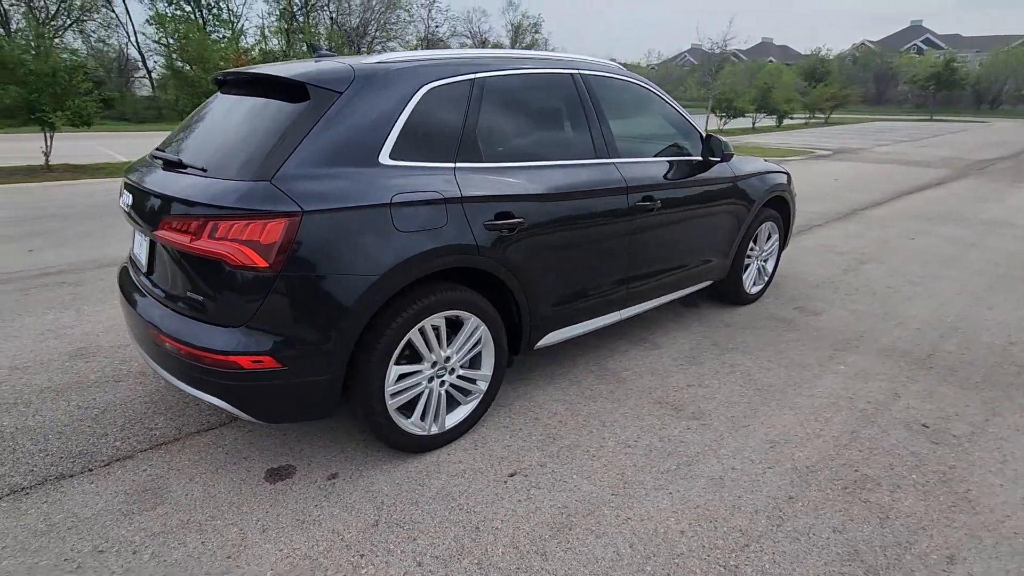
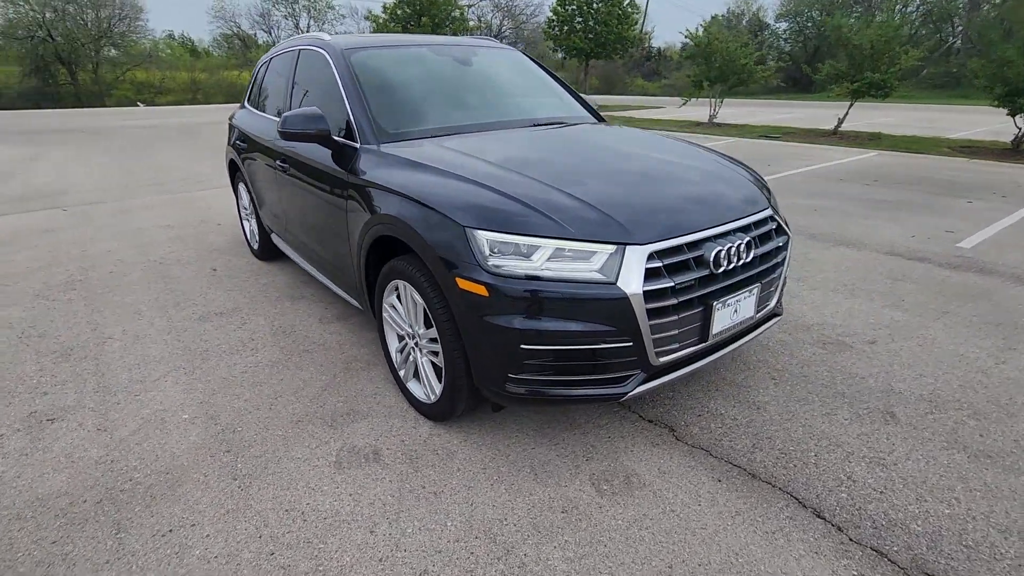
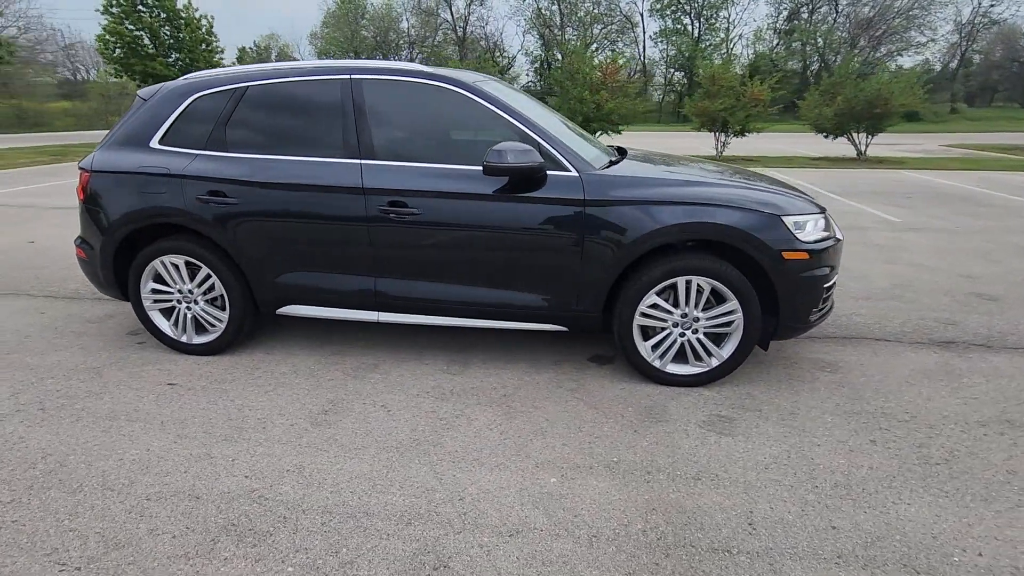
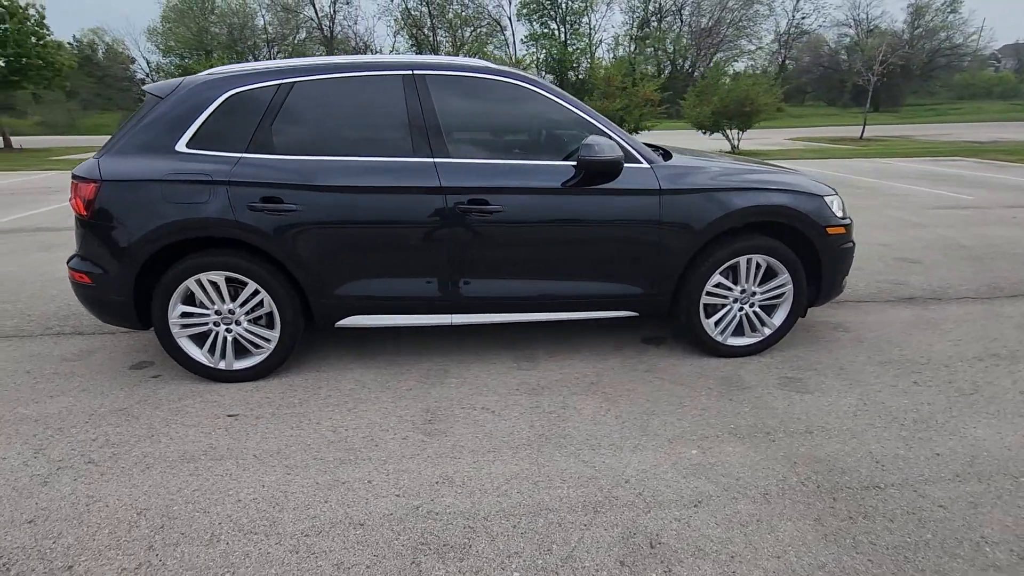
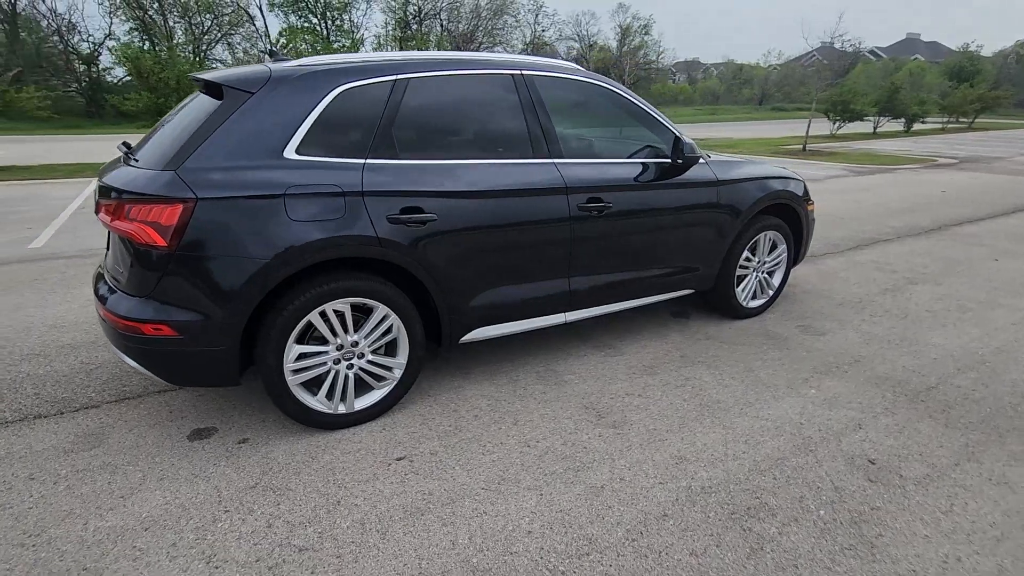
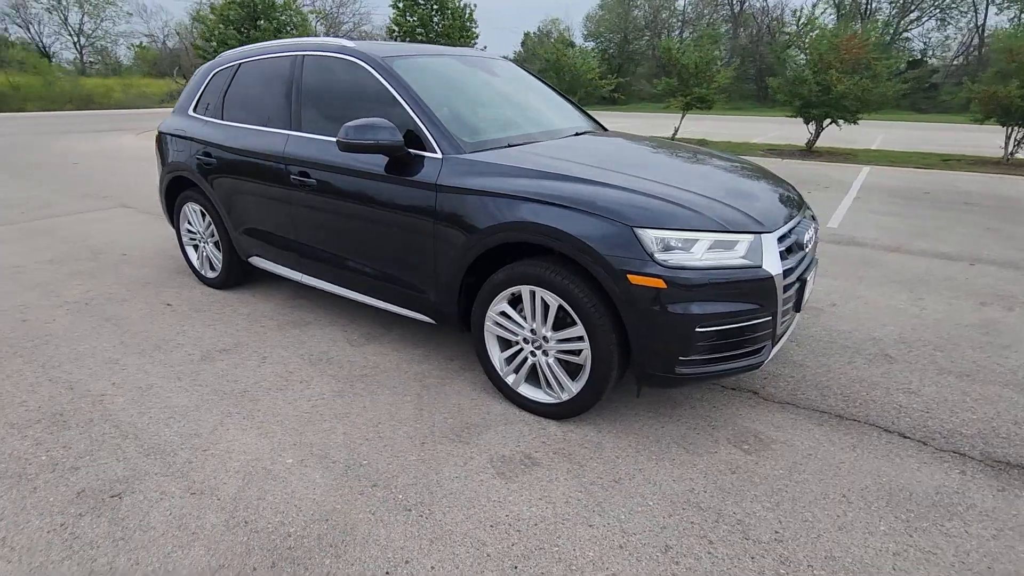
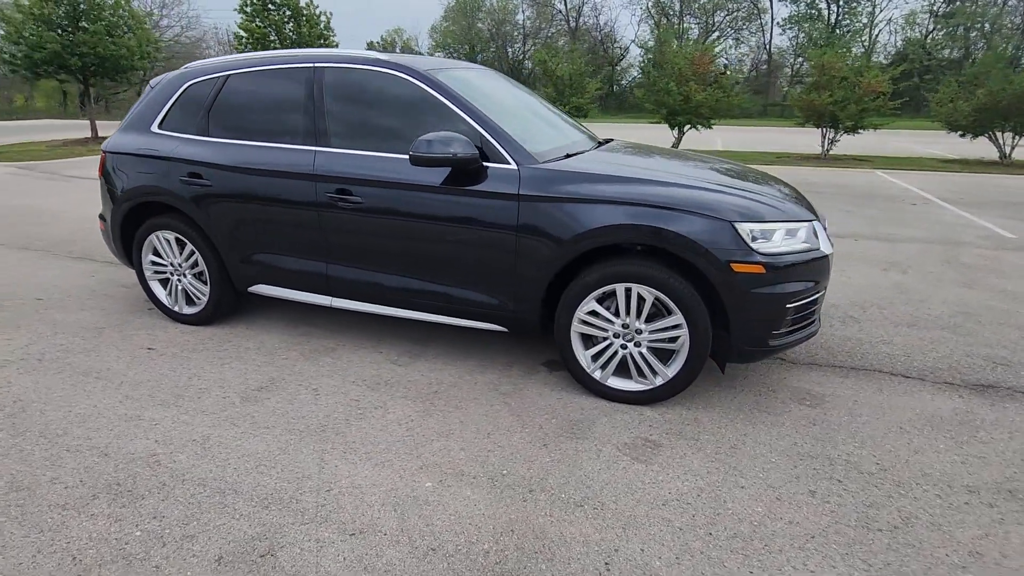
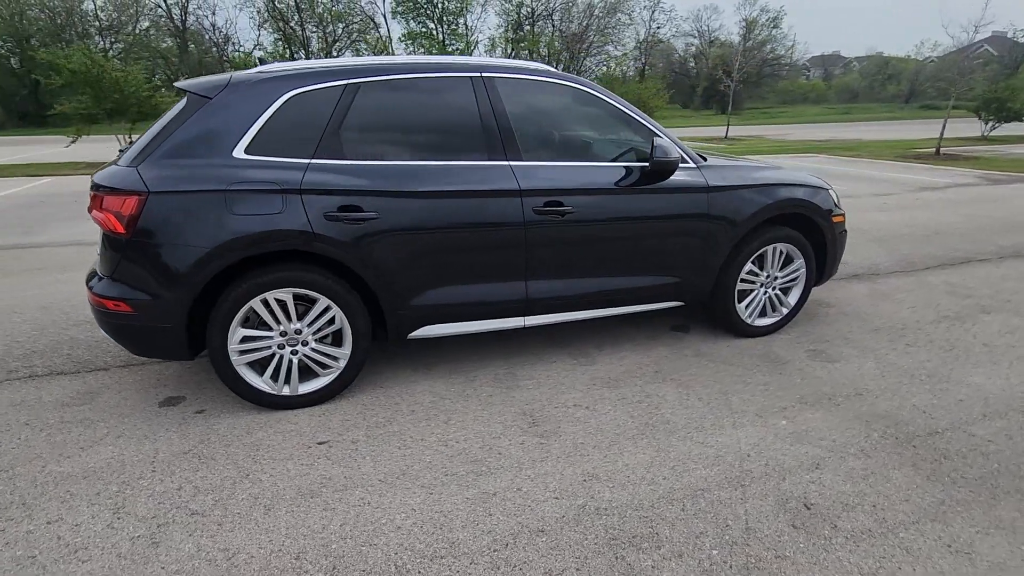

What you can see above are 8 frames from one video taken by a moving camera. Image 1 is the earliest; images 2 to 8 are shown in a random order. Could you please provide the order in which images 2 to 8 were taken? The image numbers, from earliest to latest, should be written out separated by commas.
5, 8, 4, 3, 7, 6, 2
